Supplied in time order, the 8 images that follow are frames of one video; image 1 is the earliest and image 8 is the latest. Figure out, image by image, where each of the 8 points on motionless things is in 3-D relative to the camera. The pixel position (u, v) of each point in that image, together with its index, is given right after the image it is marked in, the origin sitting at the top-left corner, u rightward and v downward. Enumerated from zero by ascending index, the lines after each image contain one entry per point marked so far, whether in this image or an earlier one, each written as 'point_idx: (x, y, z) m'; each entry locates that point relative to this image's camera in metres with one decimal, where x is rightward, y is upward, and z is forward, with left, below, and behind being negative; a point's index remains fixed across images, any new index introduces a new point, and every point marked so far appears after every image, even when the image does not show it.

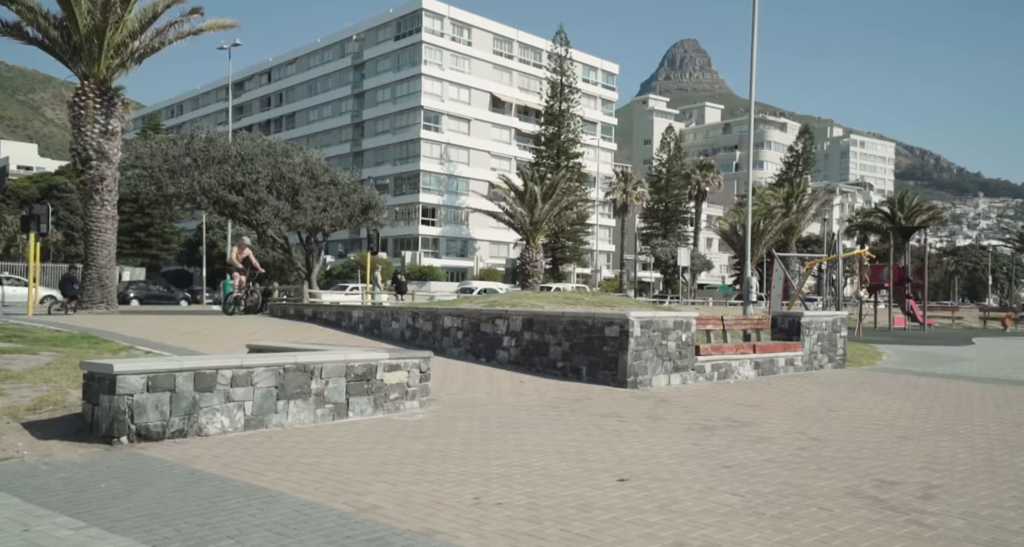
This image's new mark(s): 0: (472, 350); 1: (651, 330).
0: (-0.7, -1.3, +13.5) m
1: (+2.2, -0.9, +12.0) m
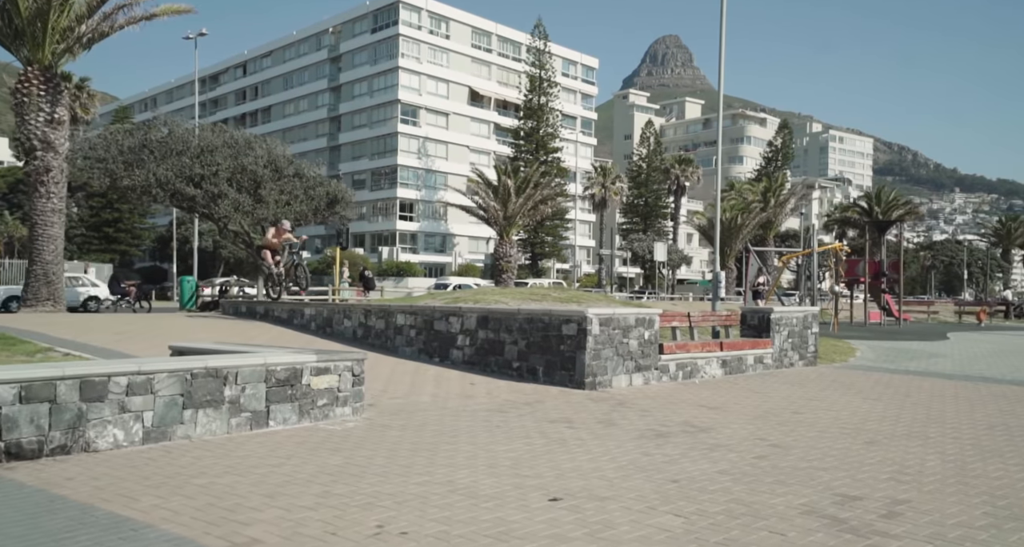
0: (-1.4, -1.2, +12.9) m
1: (+1.5, -0.8, +11.4) m
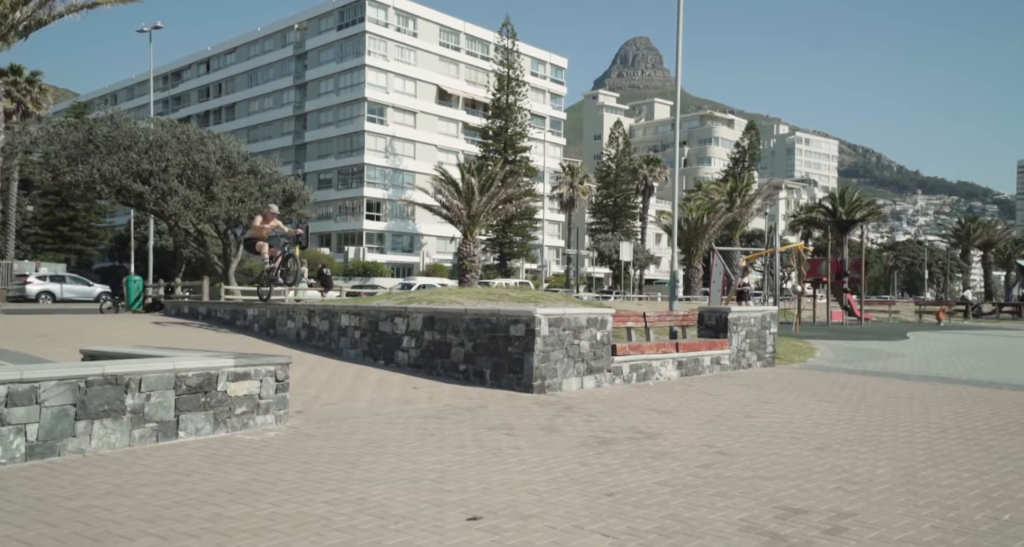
0: (-2.3, -1.2, +12.3) m
1: (+0.8, -0.8, +11.0) m
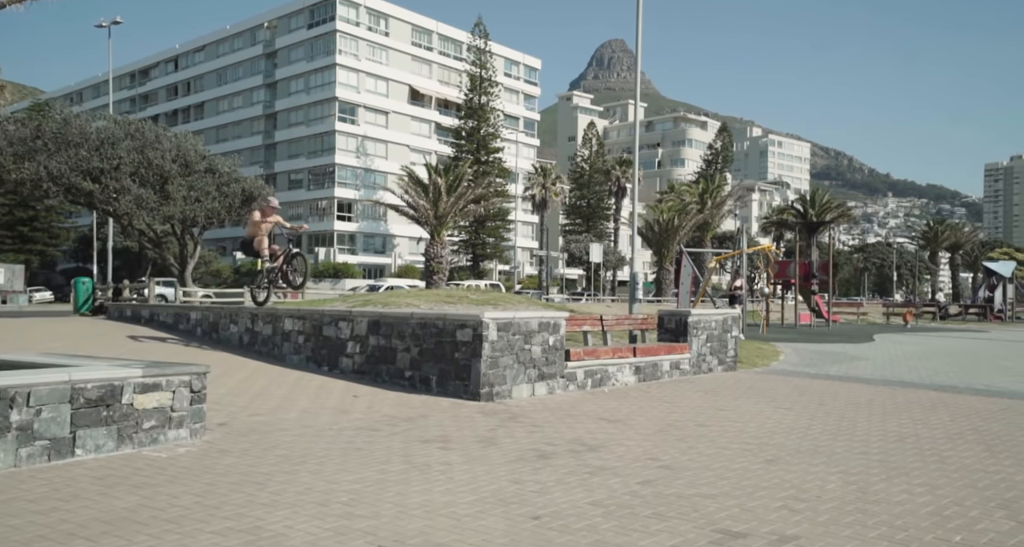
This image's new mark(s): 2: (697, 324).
0: (-3.0, -1.3, +11.8) m
1: (+0.1, -0.8, +10.6) m
2: (+3.5, -1.0, +14.7) m
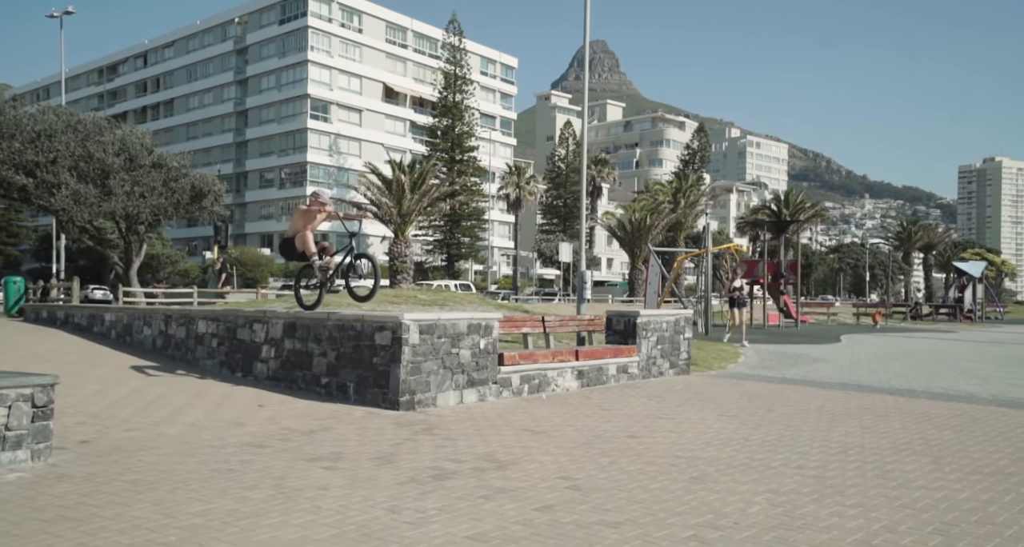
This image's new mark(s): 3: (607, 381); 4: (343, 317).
0: (-4.0, -1.3, +11.0) m
1: (-0.9, -0.8, +9.8) m
2: (+2.4, -0.9, +14.0) m
3: (+1.6, -1.8, +13.0) m
4: (-2.1, -0.5, +9.7) m
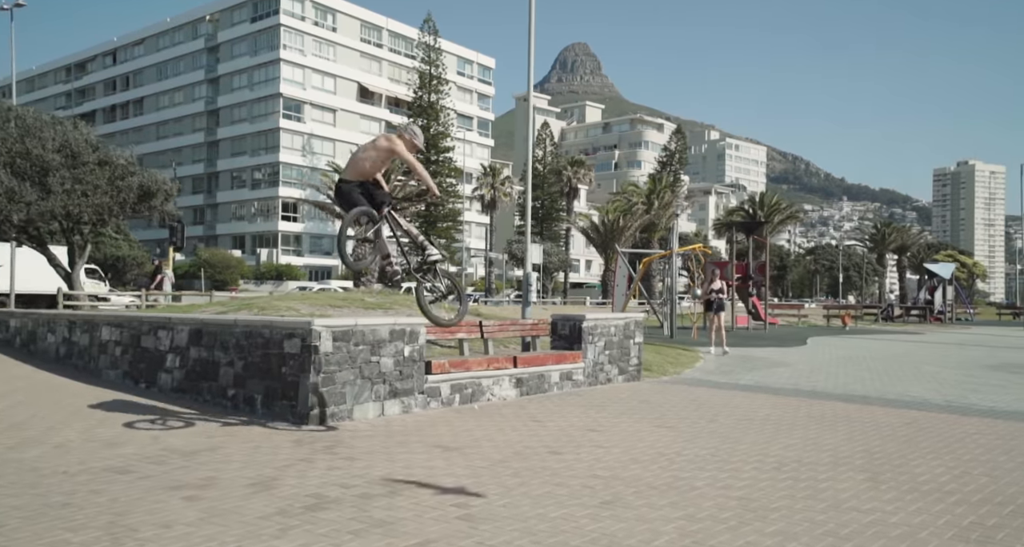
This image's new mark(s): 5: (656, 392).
0: (-5.0, -1.3, +10.2) m
1: (-1.8, -0.8, +9.1) m
2: (+1.4, -1.0, +13.4) m
3: (+0.6, -1.8, +12.3) m
4: (-3.0, -0.6, +9.0) m
5: (+2.4, -2.0, +13.1) m
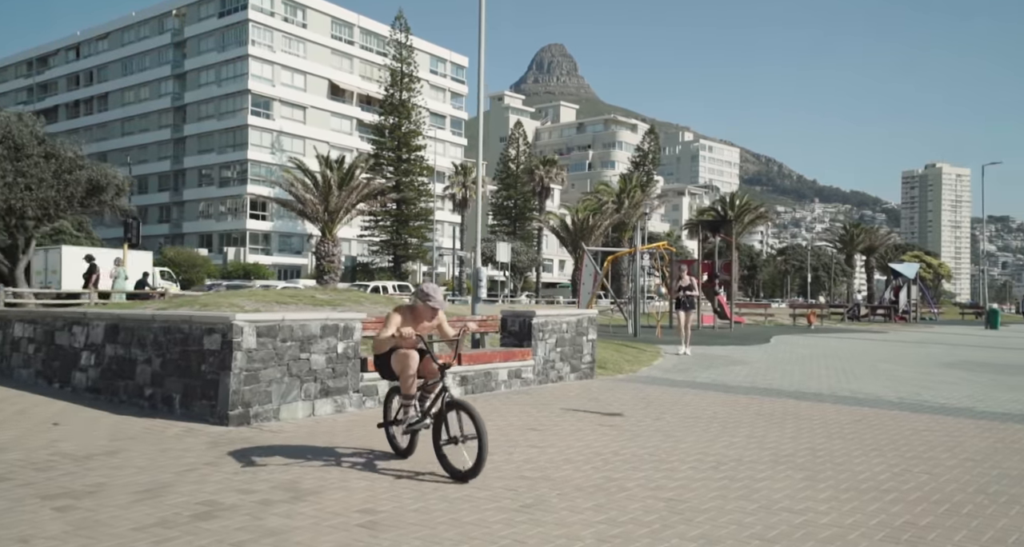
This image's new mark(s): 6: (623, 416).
0: (-5.7, -1.2, +9.7) m
1: (-2.5, -0.7, +8.7) m
2: (+0.5, -0.9, +13.1) m
3: (-0.2, -1.8, +12.0) m
4: (-3.8, -0.5, +8.5) m
5: (+1.6, -1.9, +12.8) m
6: (+1.4, -1.8, +10.2) m
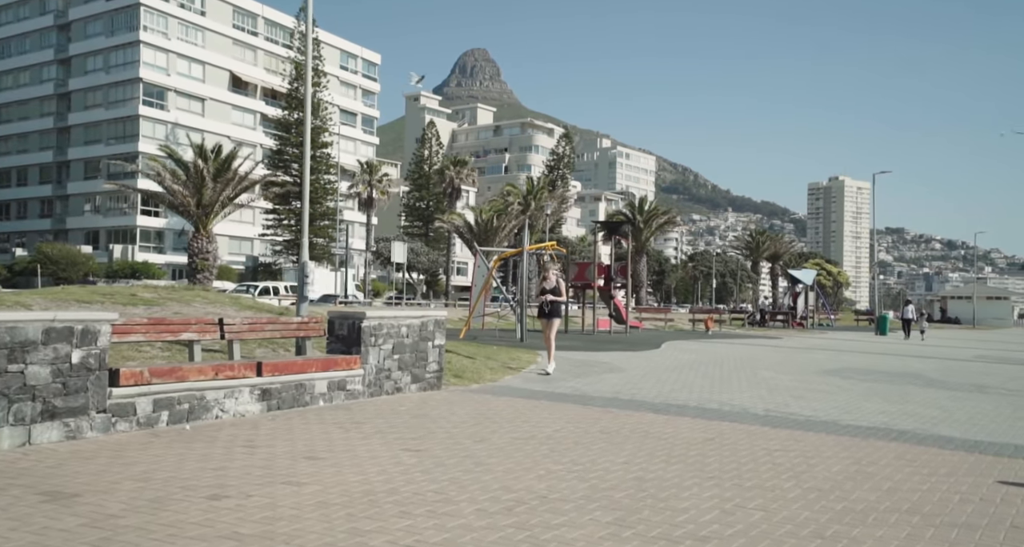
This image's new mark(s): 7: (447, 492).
0: (-7.8, -1.1, +7.4) m
1: (-4.6, -0.6, +6.8) m
2: (-2.0, -0.9, +11.4) m
3: (-2.6, -1.7, +10.3) m
4: (-5.8, -0.4, +6.4) m
5: (-0.9, -1.9, +11.3) m
6: (-0.8, -1.8, +8.7) m
7: (-0.6, -1.7, +6.4) m
